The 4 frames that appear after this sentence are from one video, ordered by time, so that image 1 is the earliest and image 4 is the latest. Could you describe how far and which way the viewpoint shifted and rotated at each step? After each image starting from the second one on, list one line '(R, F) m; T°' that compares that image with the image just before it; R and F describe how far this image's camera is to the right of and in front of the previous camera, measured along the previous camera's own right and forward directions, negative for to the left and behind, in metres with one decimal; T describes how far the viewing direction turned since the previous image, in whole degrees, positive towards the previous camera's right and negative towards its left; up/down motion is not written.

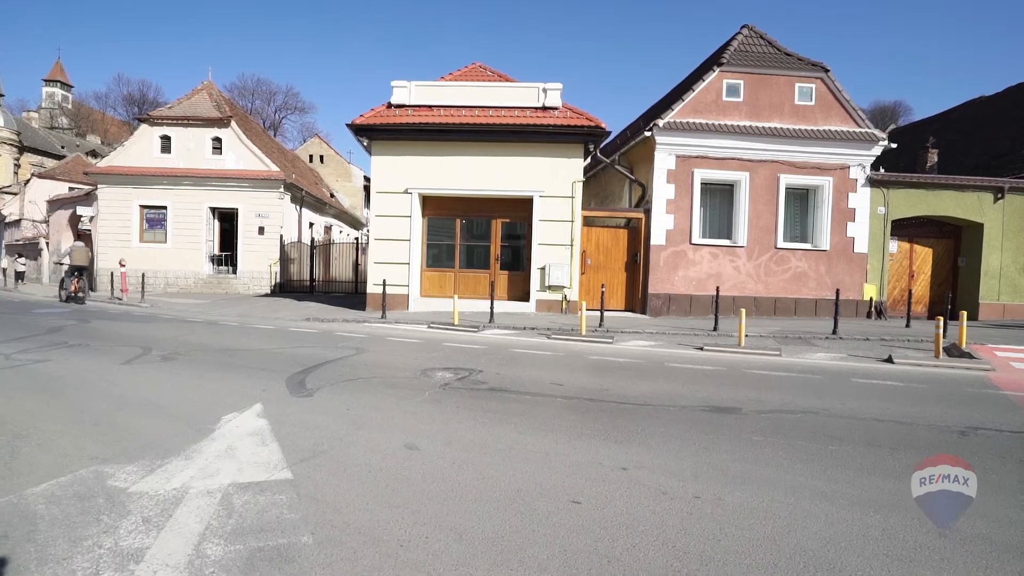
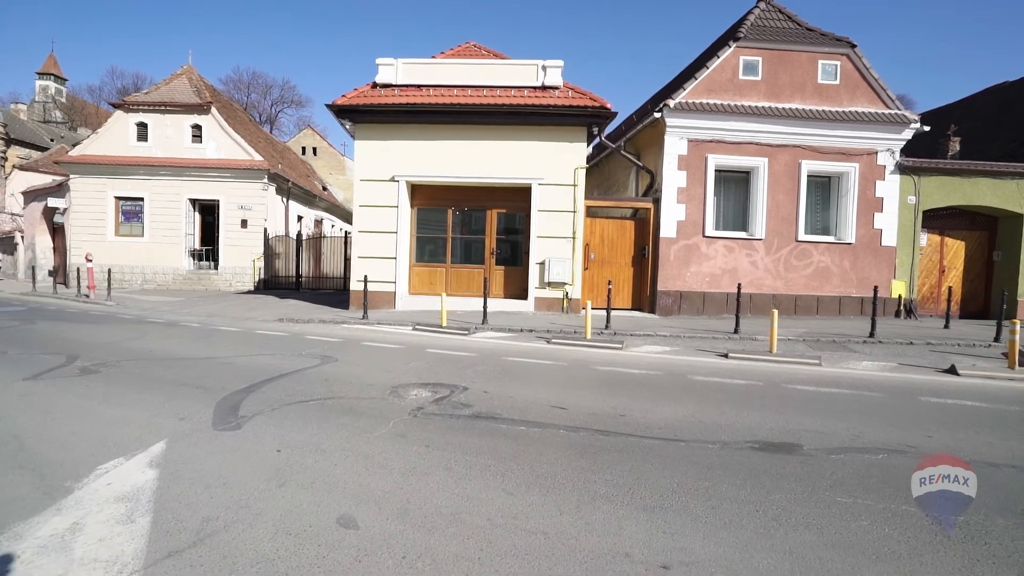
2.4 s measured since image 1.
(+0.1, +1.4) m; 0°
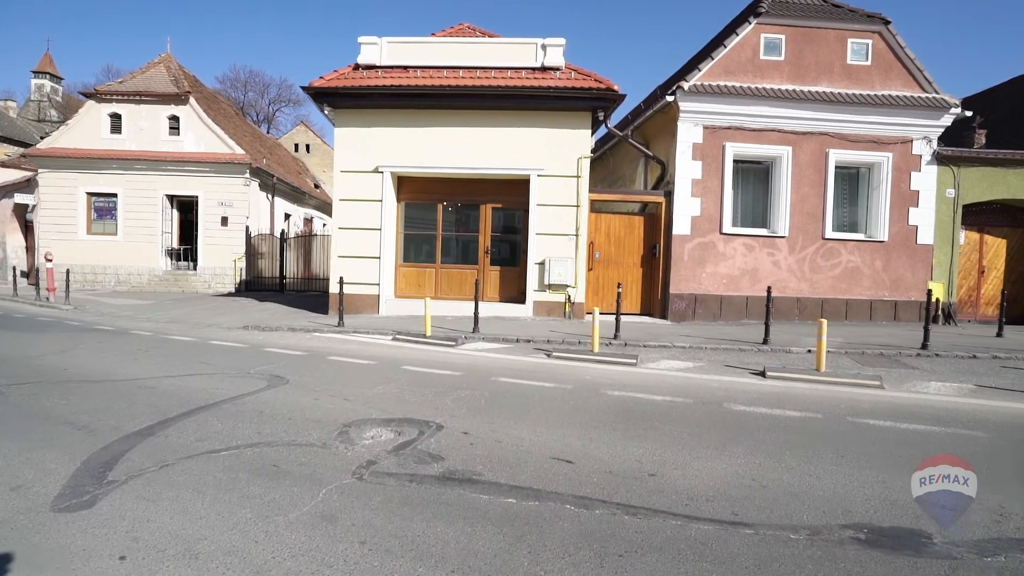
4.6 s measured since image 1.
(+0.1, +1.5) m; 0°
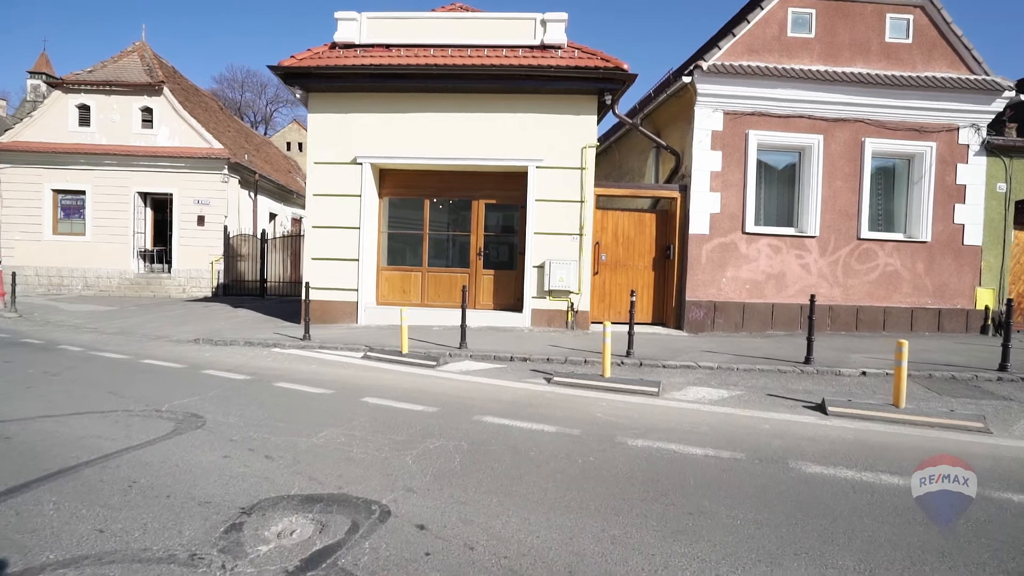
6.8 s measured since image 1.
(+0.1, +1.6) m; 0°
